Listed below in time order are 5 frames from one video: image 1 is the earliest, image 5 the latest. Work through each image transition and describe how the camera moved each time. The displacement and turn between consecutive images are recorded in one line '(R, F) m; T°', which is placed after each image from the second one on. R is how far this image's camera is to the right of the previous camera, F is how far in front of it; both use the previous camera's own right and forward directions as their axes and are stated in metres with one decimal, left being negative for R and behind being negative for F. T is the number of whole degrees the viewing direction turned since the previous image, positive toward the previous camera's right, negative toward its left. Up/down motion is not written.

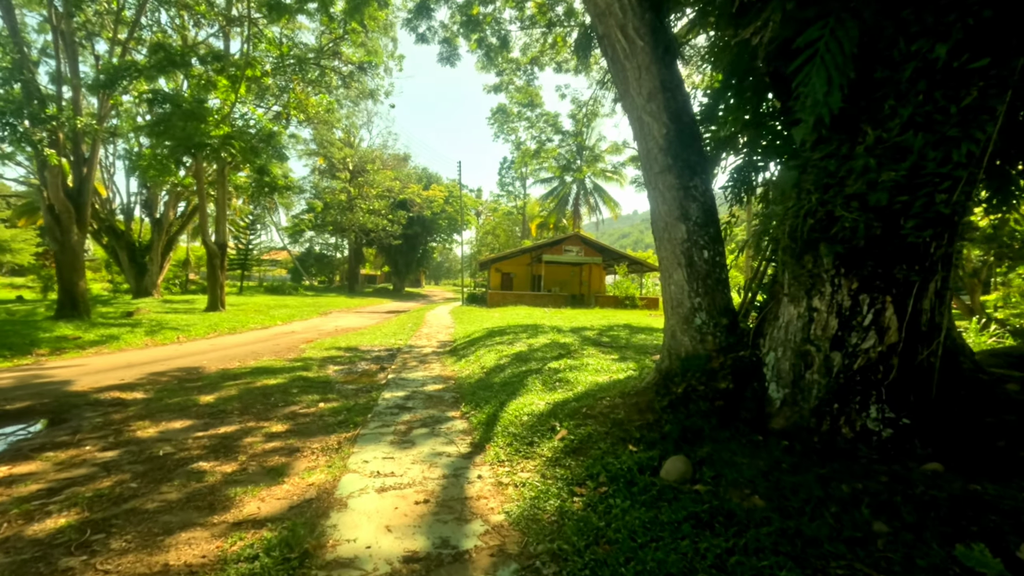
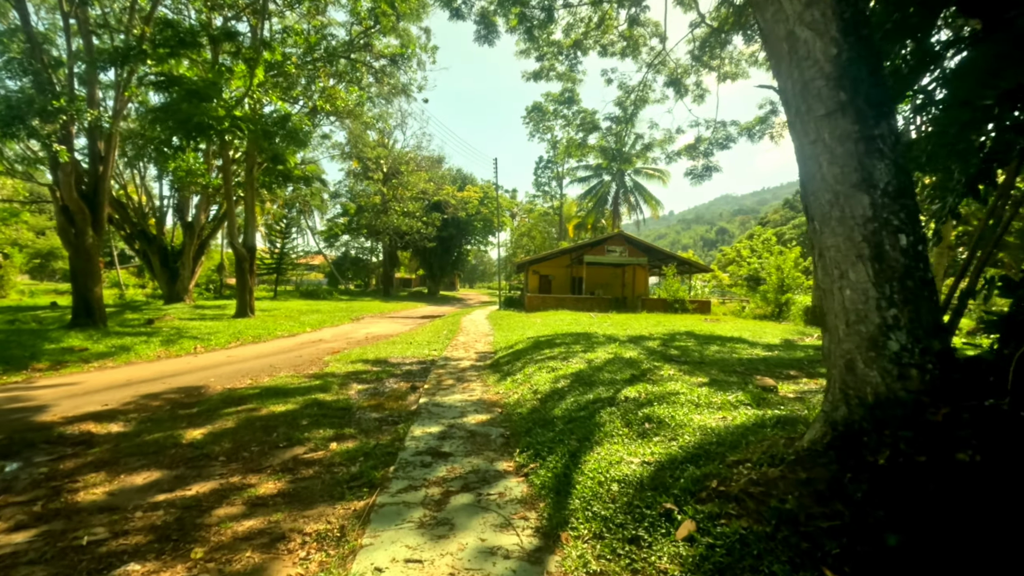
(-0.3, +1.3) m; -4°
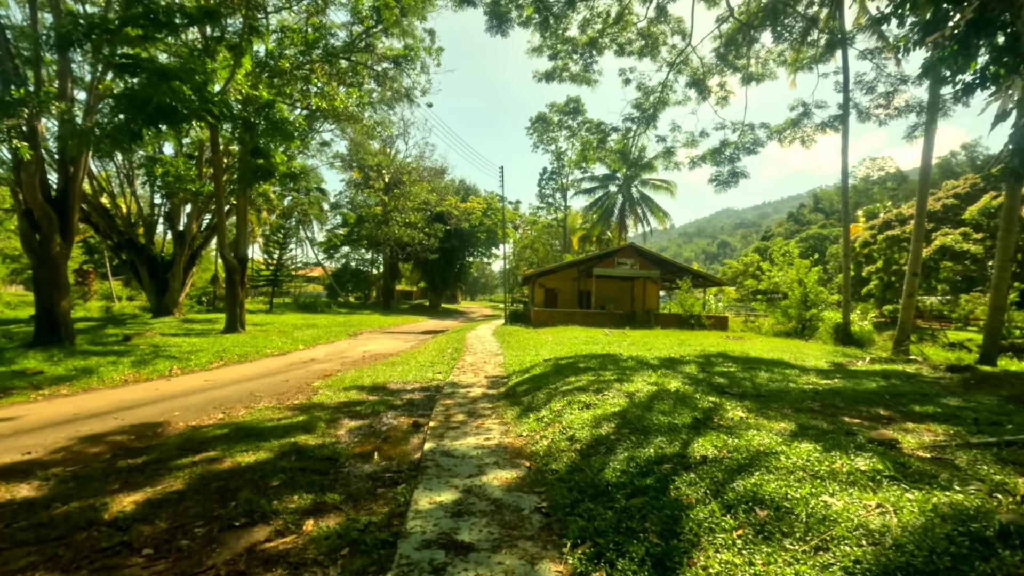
(-0.3, +1.1) m; 0°
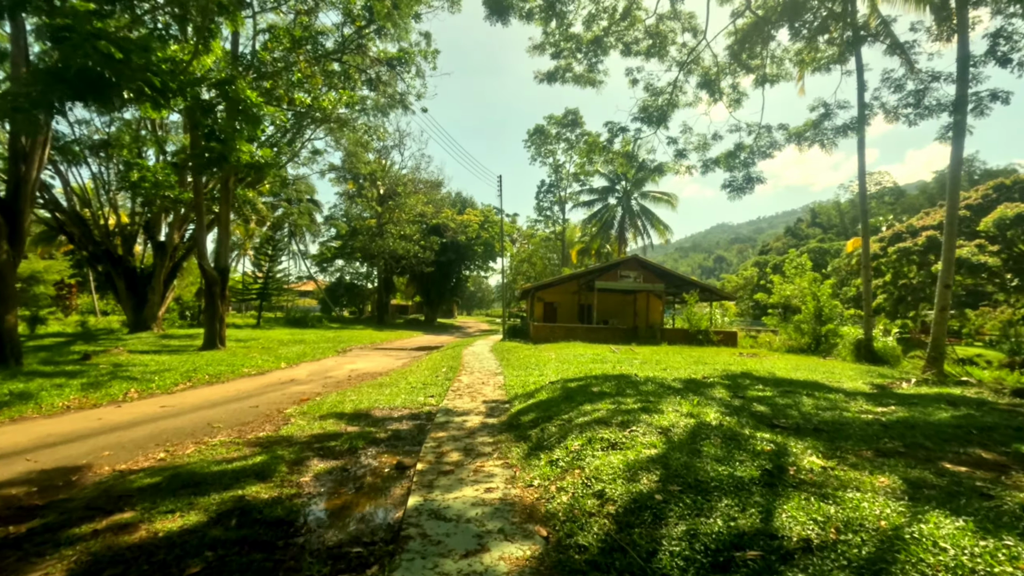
(-0.1, +1.0) m; 0°
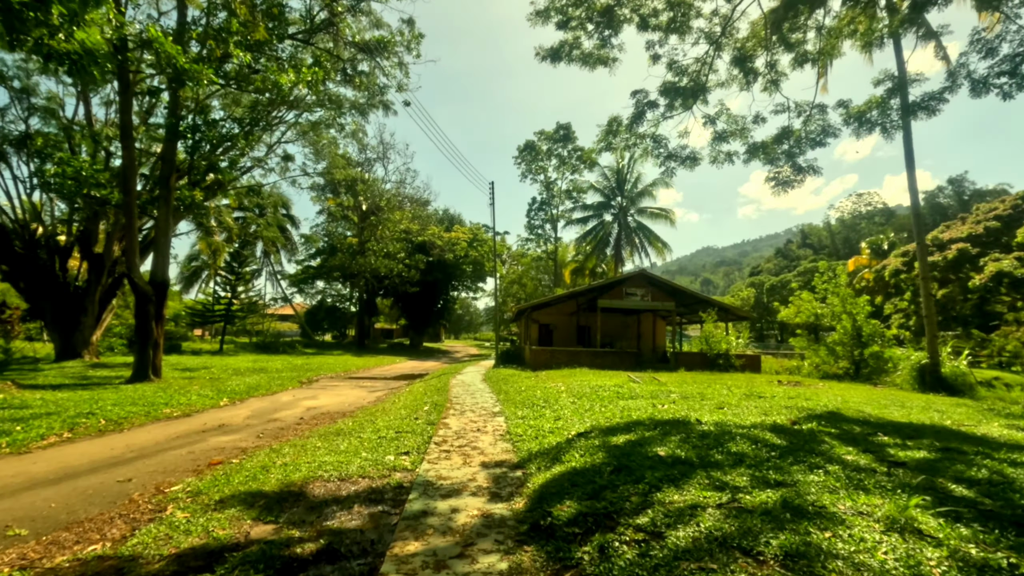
(-0.2, +2.5) m; +1°
